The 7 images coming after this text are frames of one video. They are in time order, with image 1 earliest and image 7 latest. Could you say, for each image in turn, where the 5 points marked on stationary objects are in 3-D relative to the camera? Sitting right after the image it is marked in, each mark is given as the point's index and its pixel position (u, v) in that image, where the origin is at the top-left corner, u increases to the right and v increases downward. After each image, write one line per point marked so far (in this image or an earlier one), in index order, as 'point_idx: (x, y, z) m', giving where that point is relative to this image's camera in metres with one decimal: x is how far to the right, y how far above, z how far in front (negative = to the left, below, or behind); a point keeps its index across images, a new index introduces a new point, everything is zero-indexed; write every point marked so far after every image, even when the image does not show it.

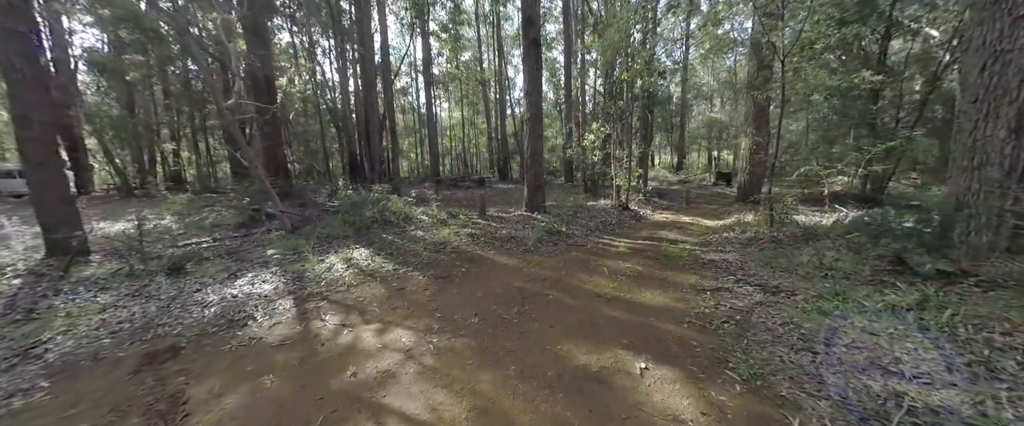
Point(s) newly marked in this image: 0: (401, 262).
0: (-1.9, -0.9, +5.6) m
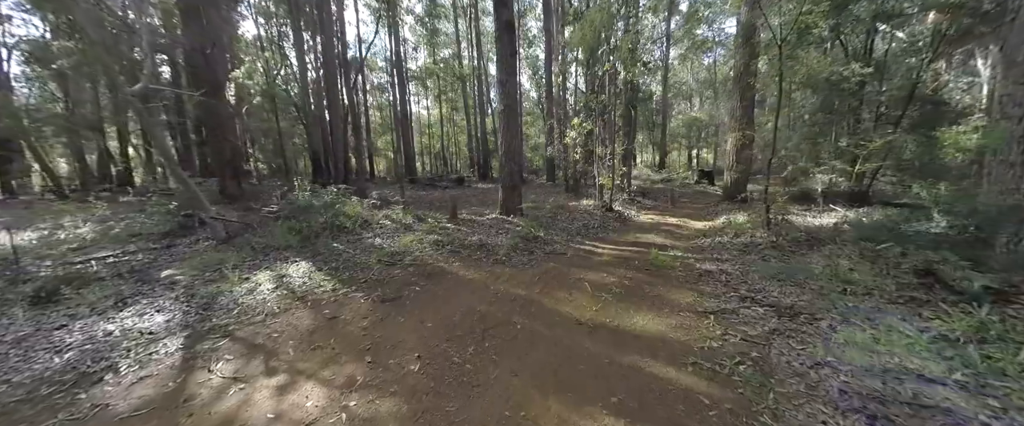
0: (-2.3, -1.0, +4.6) m
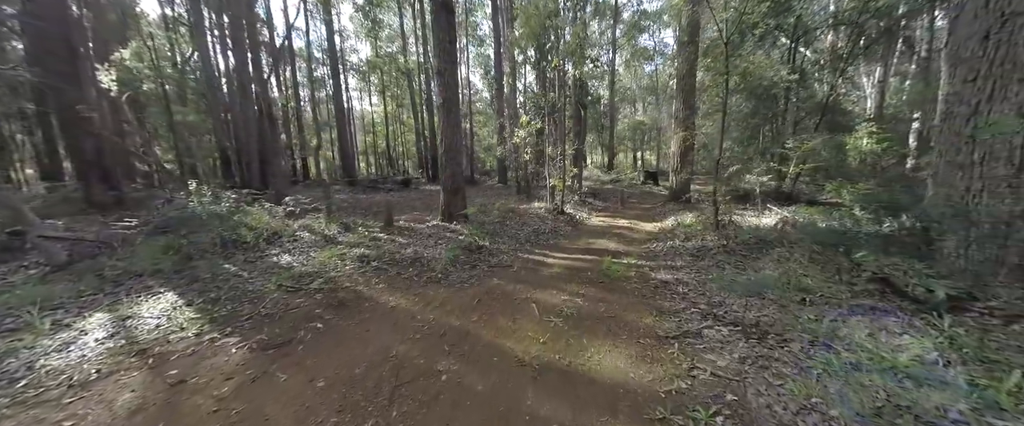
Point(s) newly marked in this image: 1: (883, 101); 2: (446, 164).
0: (-3.1, -1.1, +3.5) m
1: (+12.3, +3.7, +11.1) m
2: (-1.4, +1.0, +7.0) m
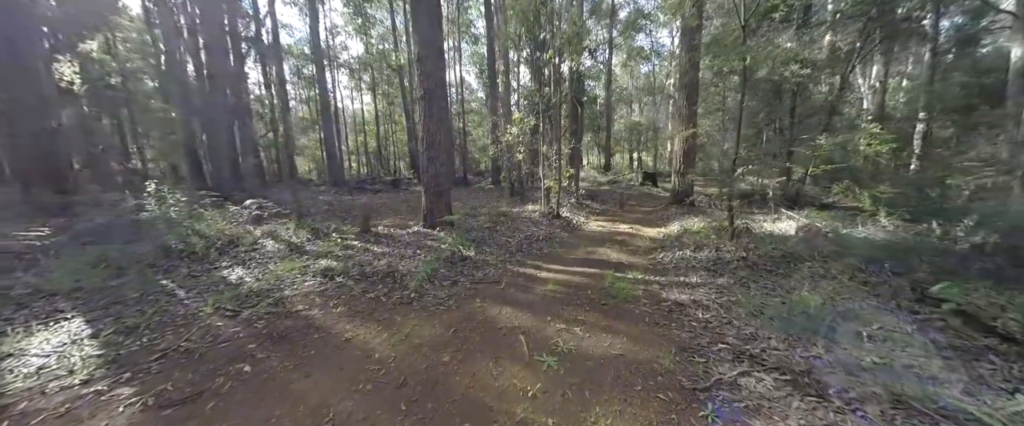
0: (-3.2, -1.2, +2.8) m
1: (+12.1, +3.6, +10.6) m
2: (-1.6, +0.9, +6.2) m
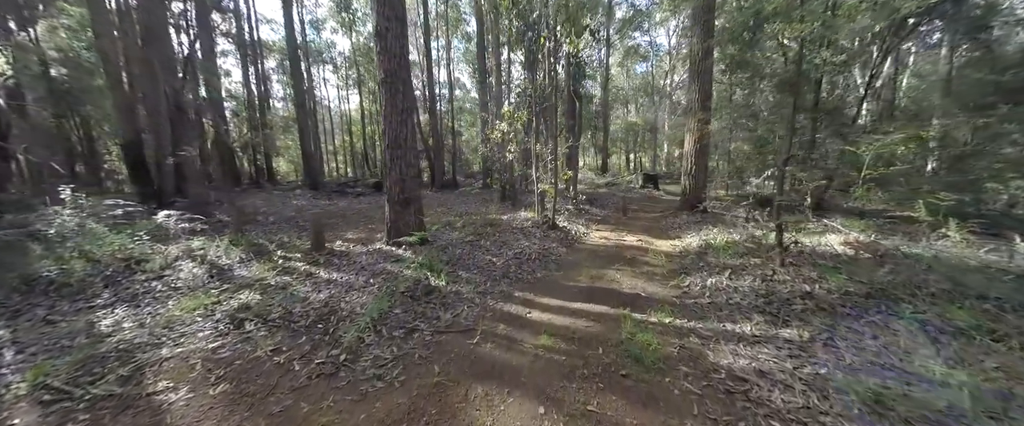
0: (-3.4, -1.4, +1.5) m
1: (+11.8, +3.4, +9.5) m
2: (-1.8, +0.7, +5.0) m
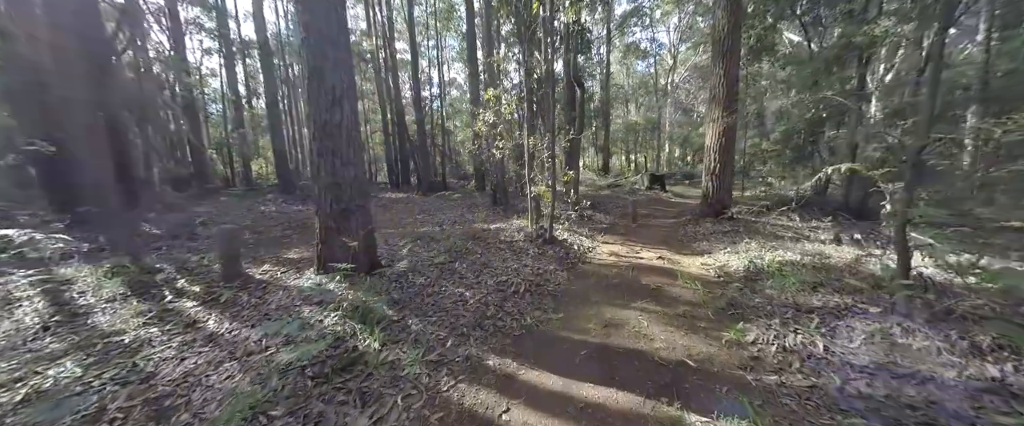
0: (-3.6, -1.6, +0.1) m
1: (+11.6, +3.3, +8.1) m
2: (-2.0, +0.5, +3.6) m
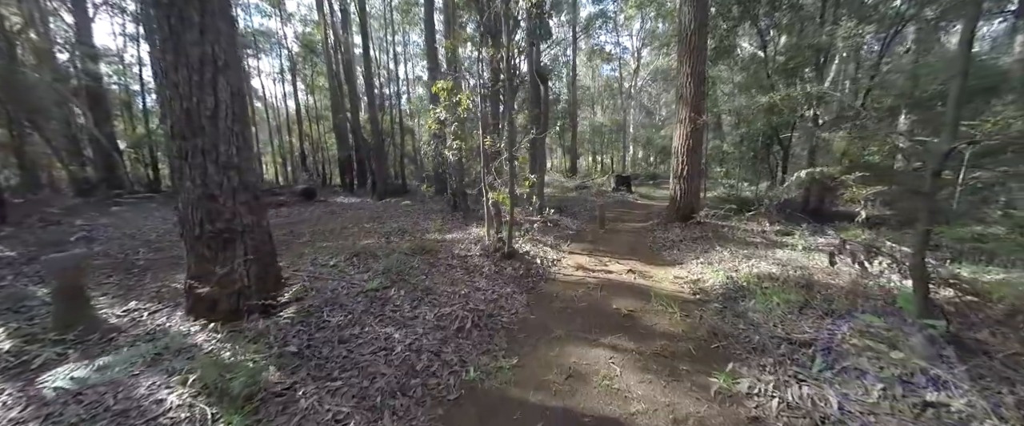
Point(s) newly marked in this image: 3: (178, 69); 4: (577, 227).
0: (-3.8, -1.8, -1.0) m
1: (+10.5, +3.3, +8.4) m
2: (-2.5, +0.4, +2.7) m
3: (-2.4, +1.0, +2.5) m
4: (+1.6, -0.3, +8.0) m
